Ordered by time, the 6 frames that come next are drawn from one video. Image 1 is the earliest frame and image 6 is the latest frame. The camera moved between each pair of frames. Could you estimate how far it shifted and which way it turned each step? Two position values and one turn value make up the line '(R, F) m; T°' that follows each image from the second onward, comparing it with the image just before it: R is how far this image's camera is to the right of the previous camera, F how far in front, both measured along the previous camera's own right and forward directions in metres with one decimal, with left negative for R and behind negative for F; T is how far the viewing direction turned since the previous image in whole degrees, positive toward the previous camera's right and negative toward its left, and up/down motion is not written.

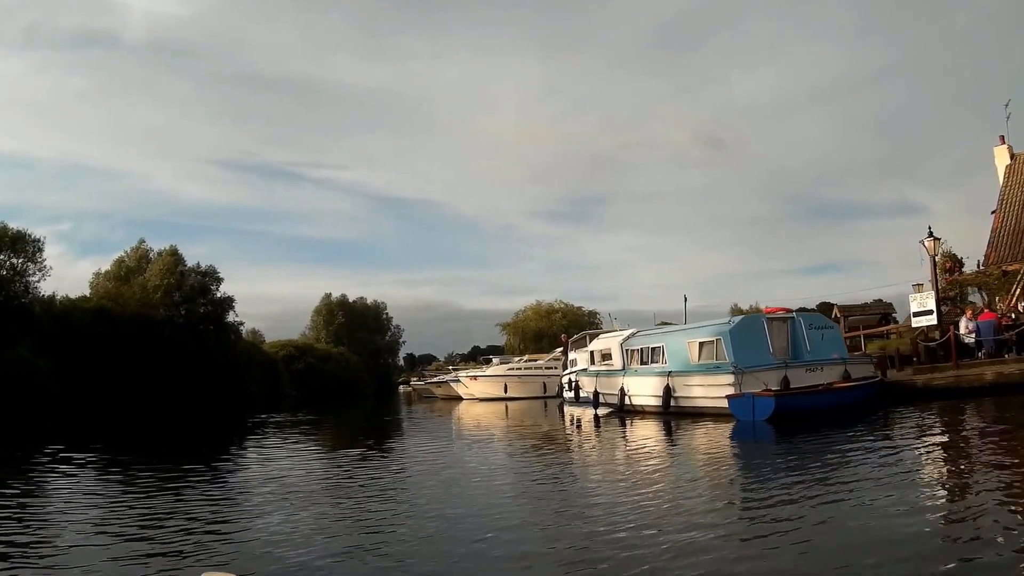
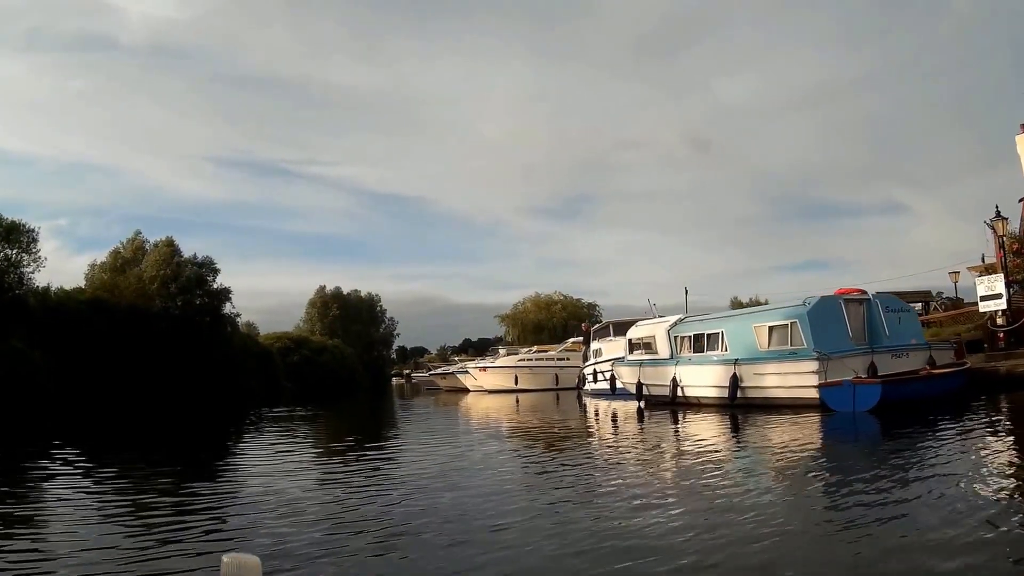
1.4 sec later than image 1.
(-1.0, +1.7) m; 0°
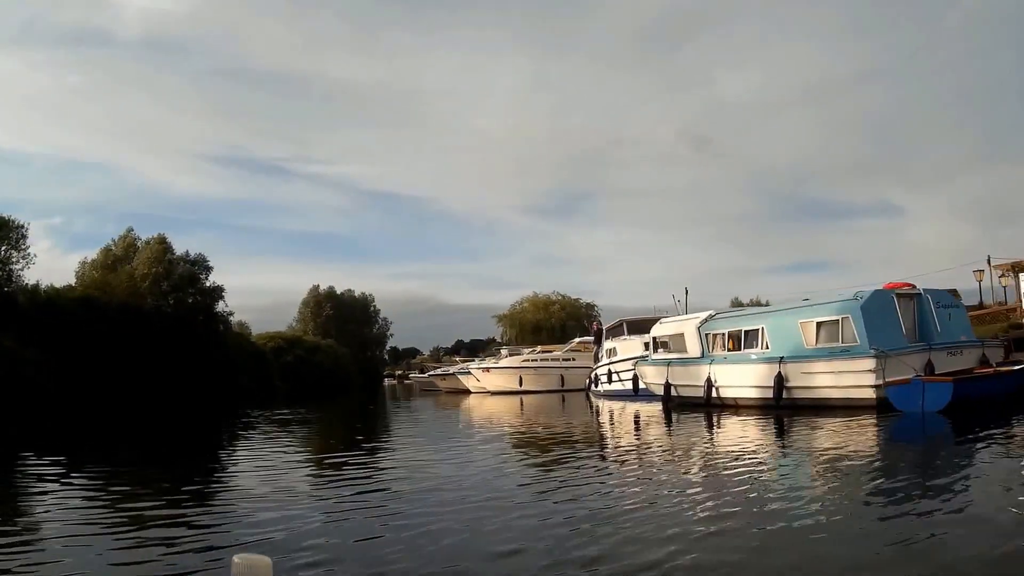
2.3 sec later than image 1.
(-0.6, +1.0) m; 0°
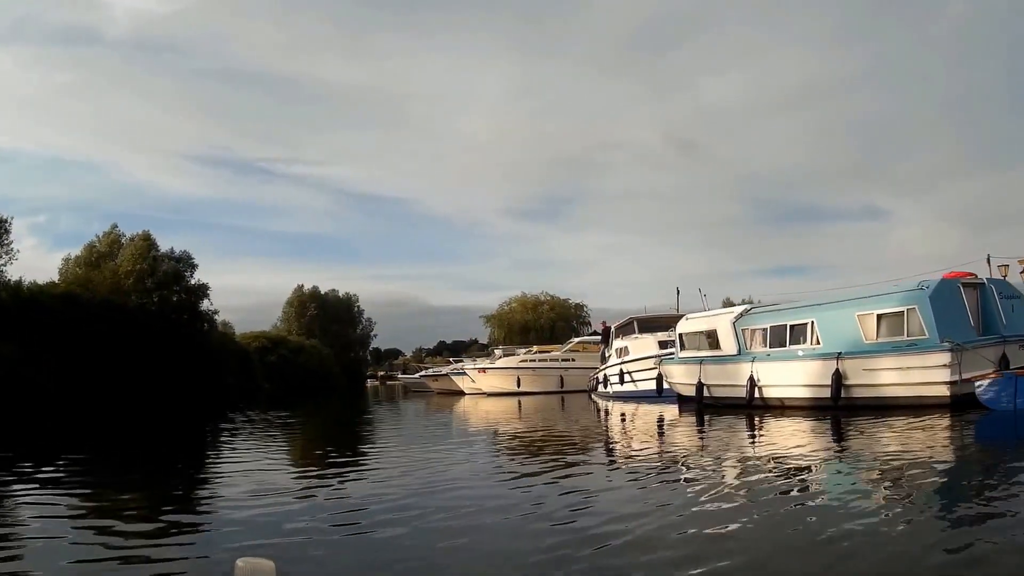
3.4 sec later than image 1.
(-0.8, +1.2) m; +1°
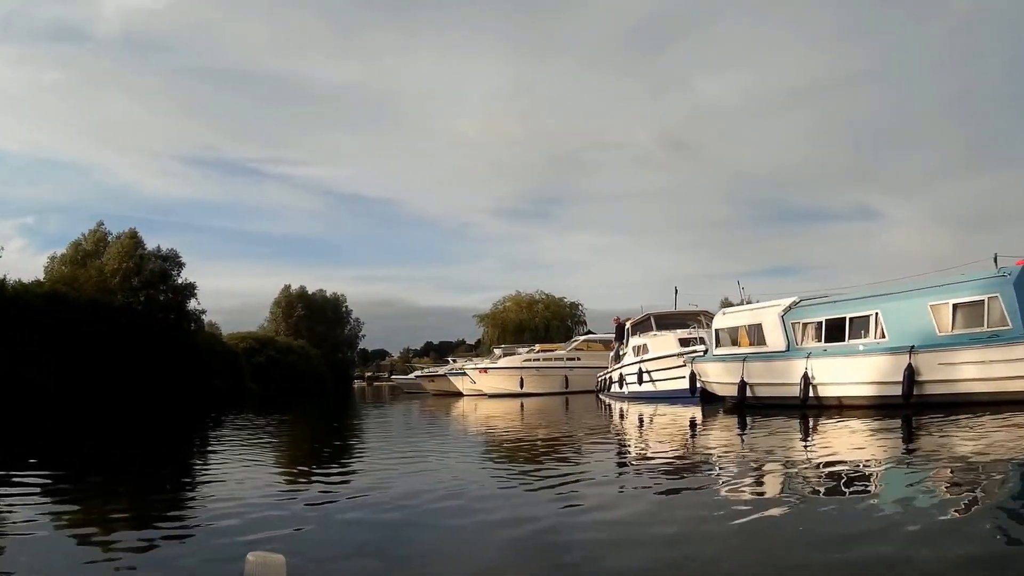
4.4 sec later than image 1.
(-0.8, +1.1) m; +1°
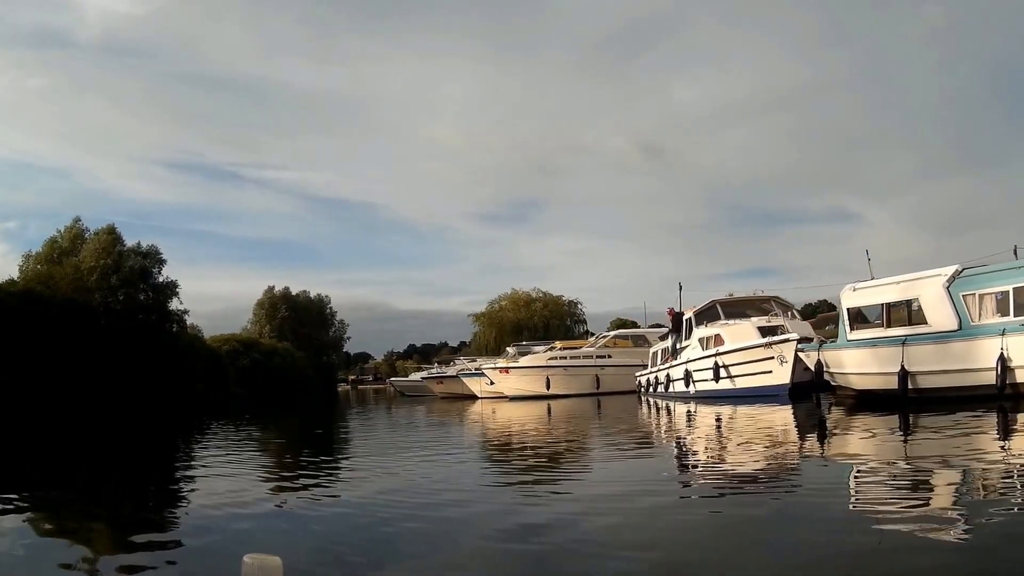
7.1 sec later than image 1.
(-2.2, +2.4) m; +1°
